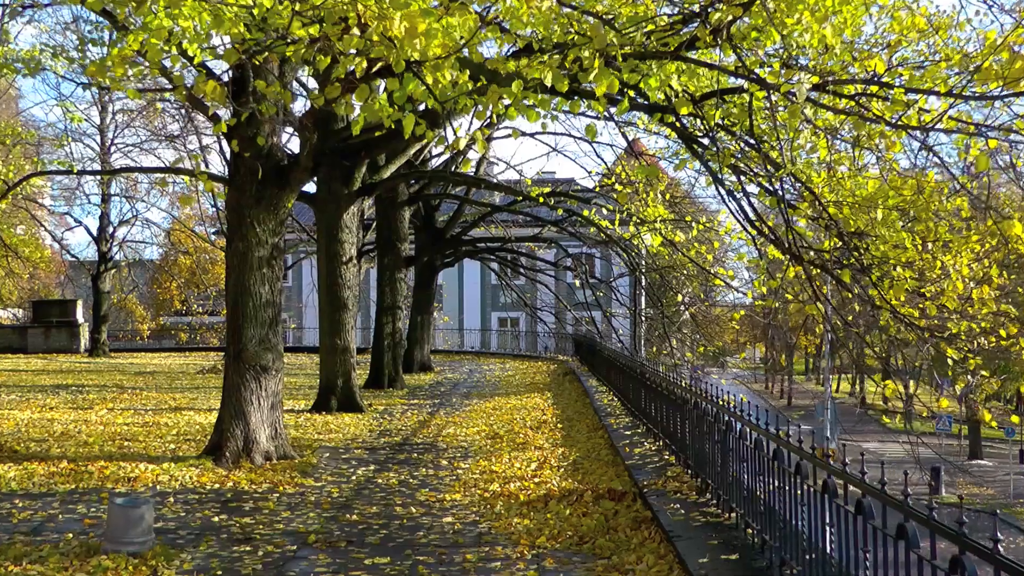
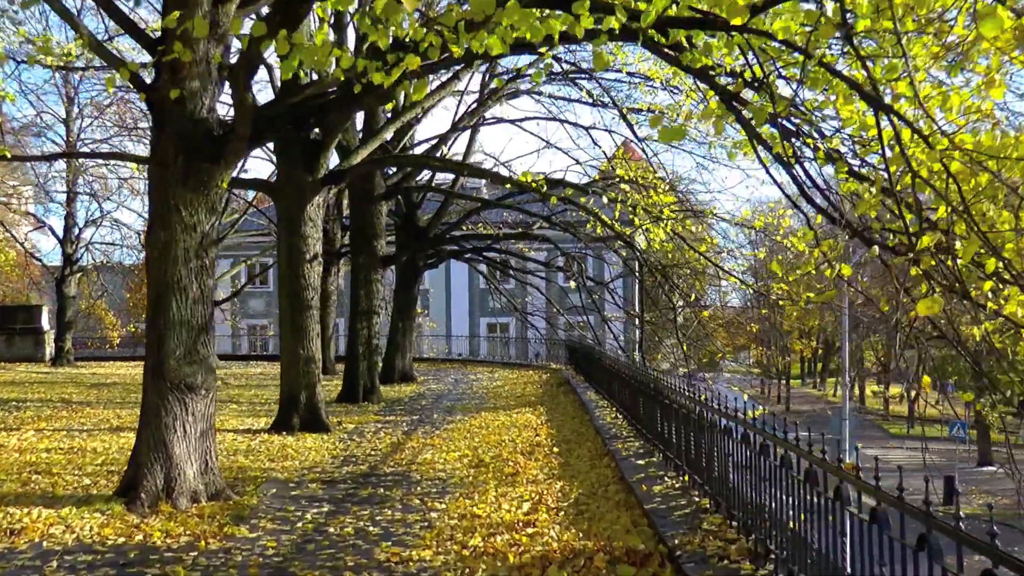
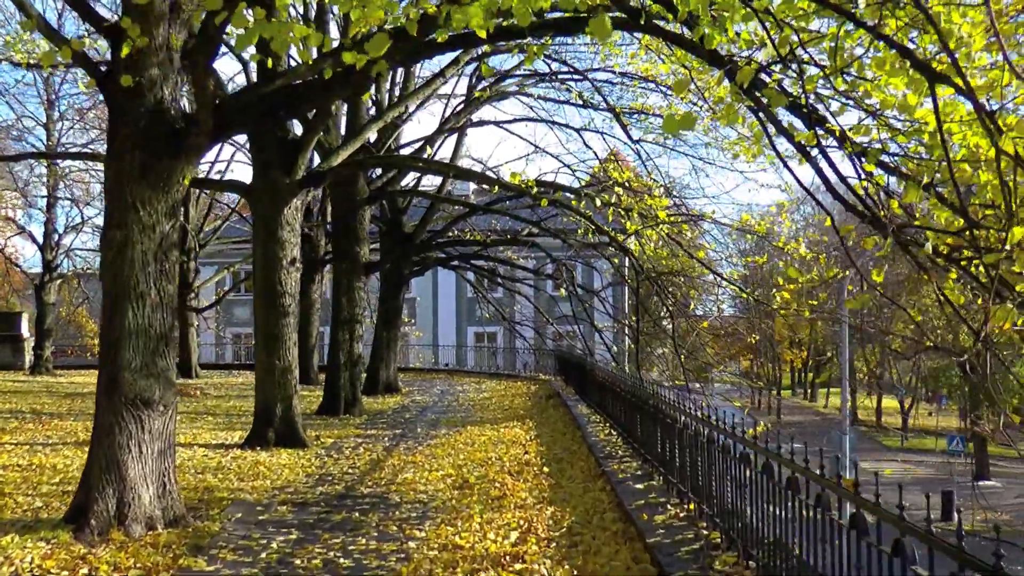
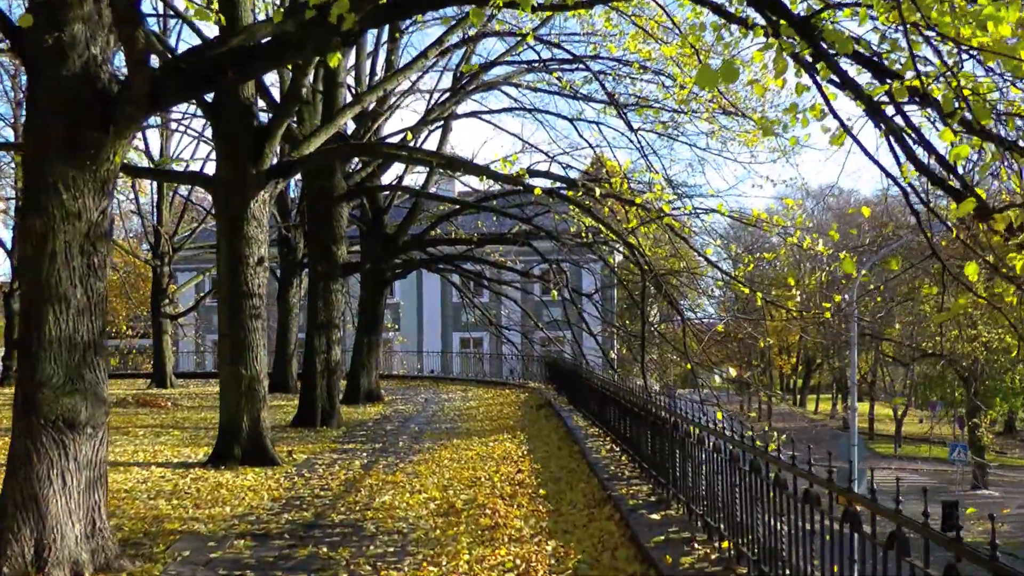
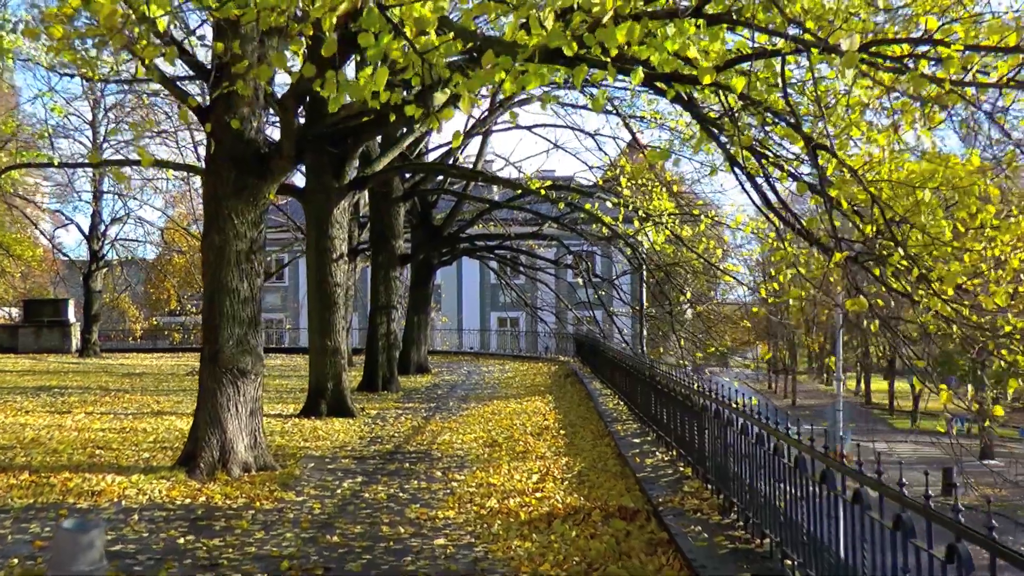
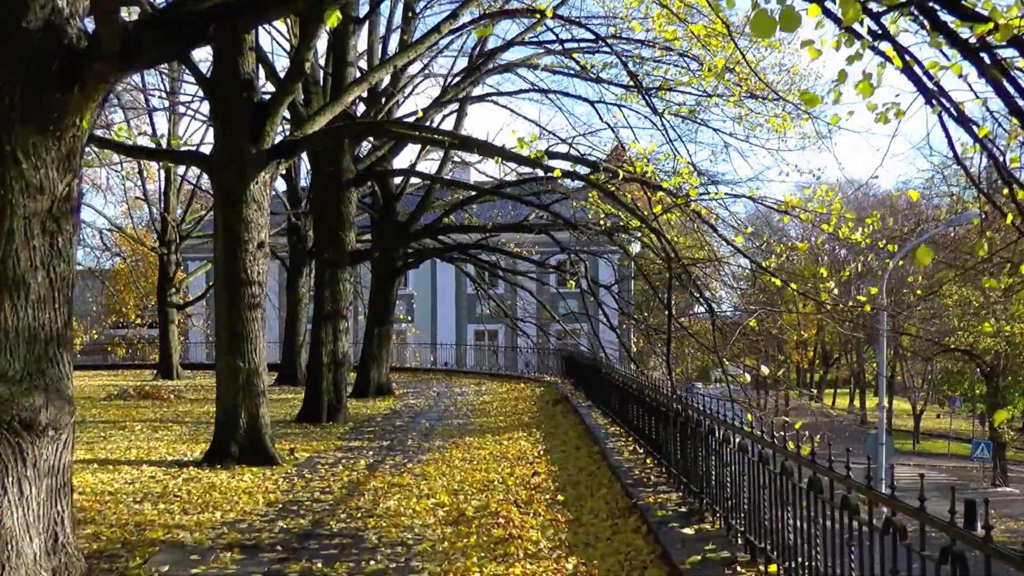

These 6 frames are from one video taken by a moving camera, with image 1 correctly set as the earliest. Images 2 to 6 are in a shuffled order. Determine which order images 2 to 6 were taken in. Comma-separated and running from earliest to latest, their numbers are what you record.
5, 2, 3, 4, 6
